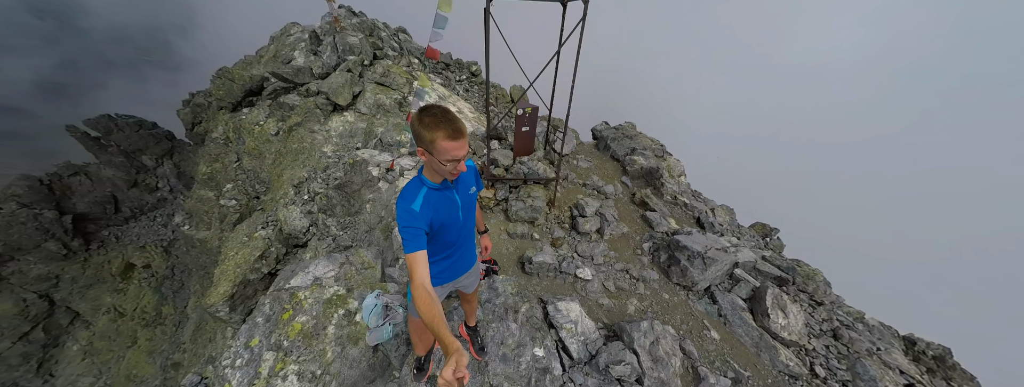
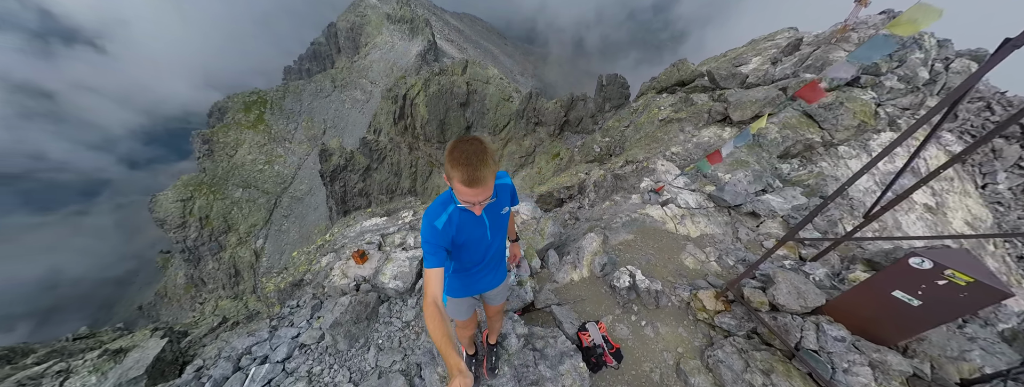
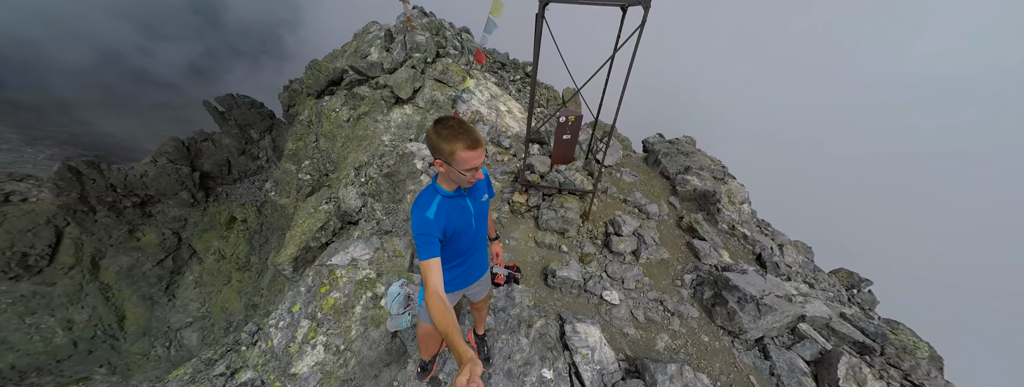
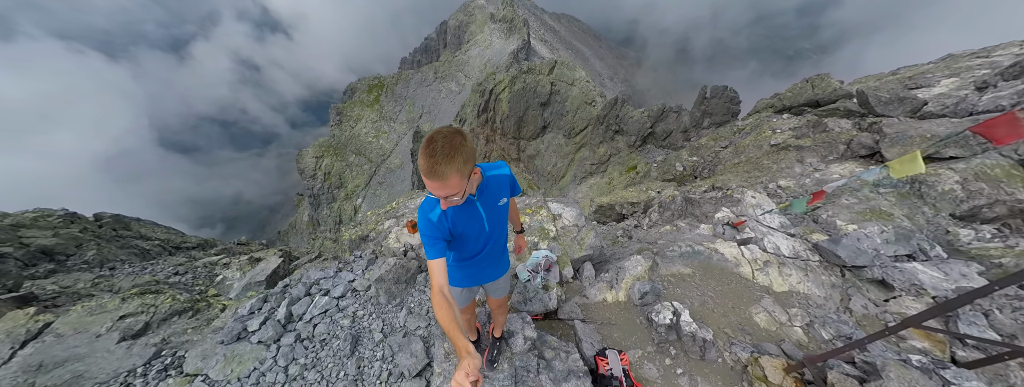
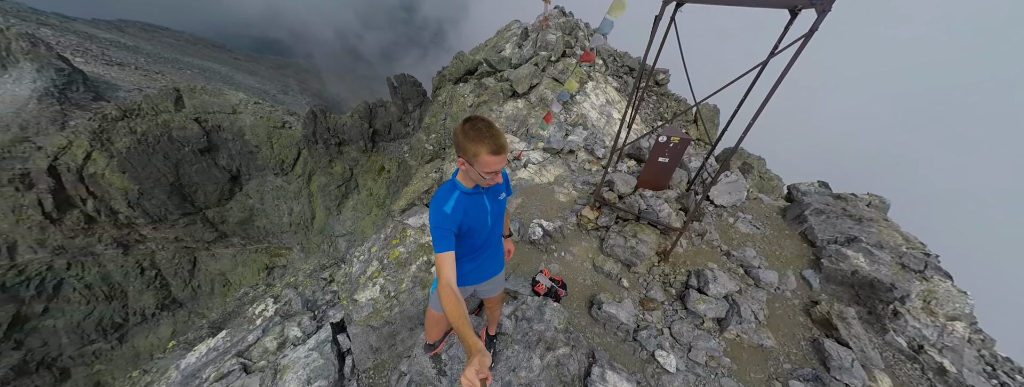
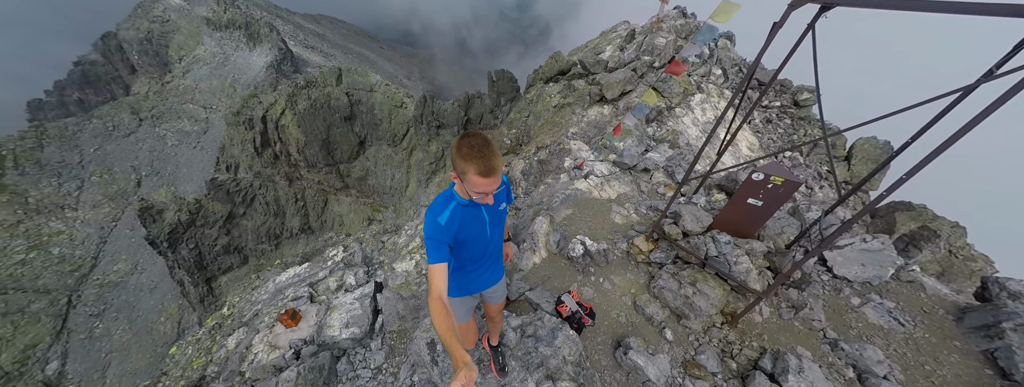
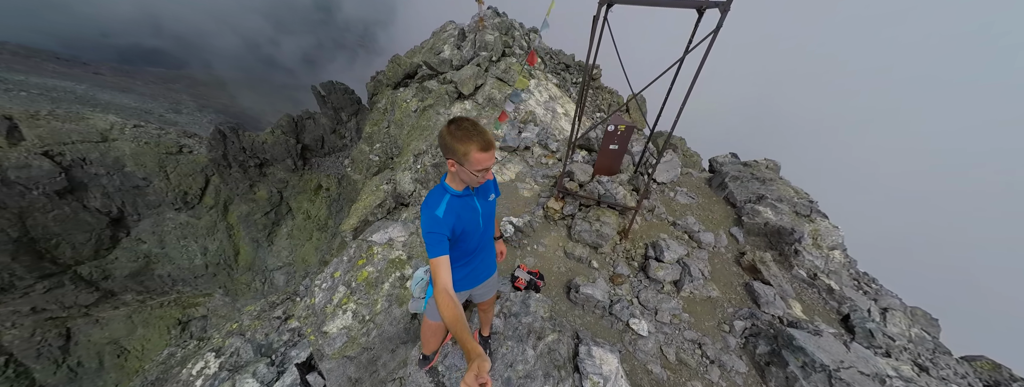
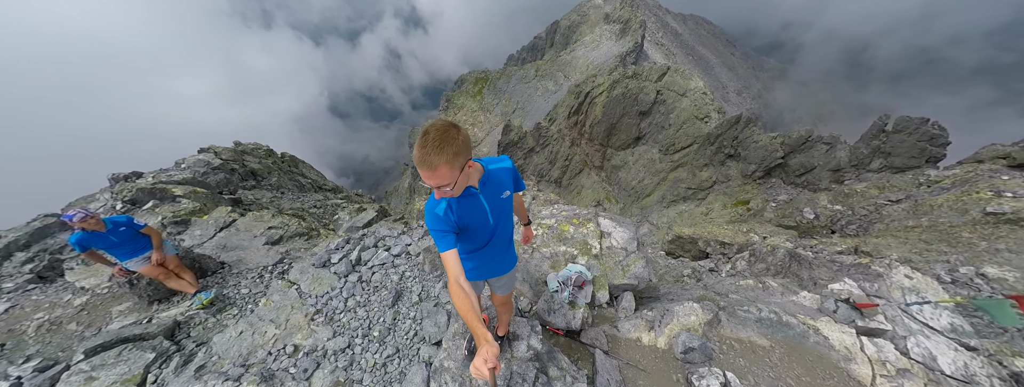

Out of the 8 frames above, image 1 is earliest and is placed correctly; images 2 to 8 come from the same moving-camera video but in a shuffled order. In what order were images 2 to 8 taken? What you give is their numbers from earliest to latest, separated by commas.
3, 7, 5, 6, 2, 4, 8
